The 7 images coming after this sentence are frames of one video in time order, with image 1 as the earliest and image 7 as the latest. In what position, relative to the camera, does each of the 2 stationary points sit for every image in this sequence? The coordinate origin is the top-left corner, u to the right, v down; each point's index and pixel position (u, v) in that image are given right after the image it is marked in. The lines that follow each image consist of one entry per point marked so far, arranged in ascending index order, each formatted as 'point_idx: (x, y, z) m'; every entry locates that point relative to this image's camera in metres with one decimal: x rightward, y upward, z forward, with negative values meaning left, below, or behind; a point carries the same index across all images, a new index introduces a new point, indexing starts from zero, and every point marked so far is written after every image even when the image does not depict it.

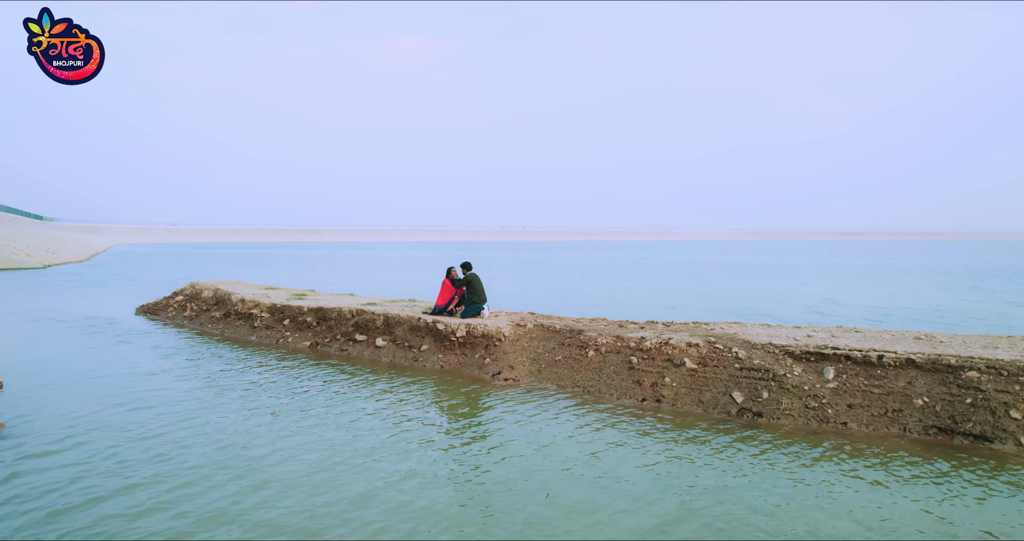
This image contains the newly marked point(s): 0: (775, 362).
0: (+4.6, -1.6, +9.9) m
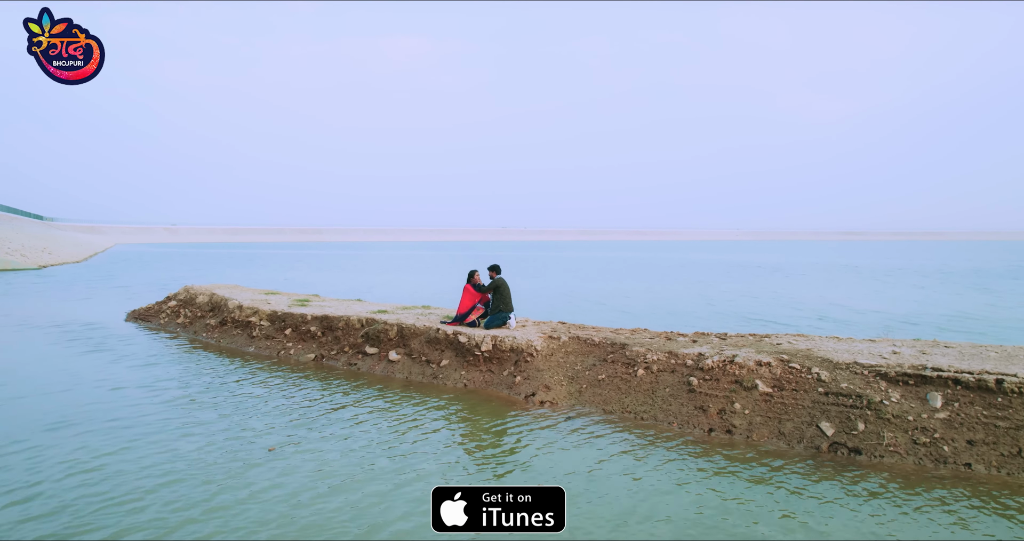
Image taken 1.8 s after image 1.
0: (+5.2, -1.7, +8.4) m
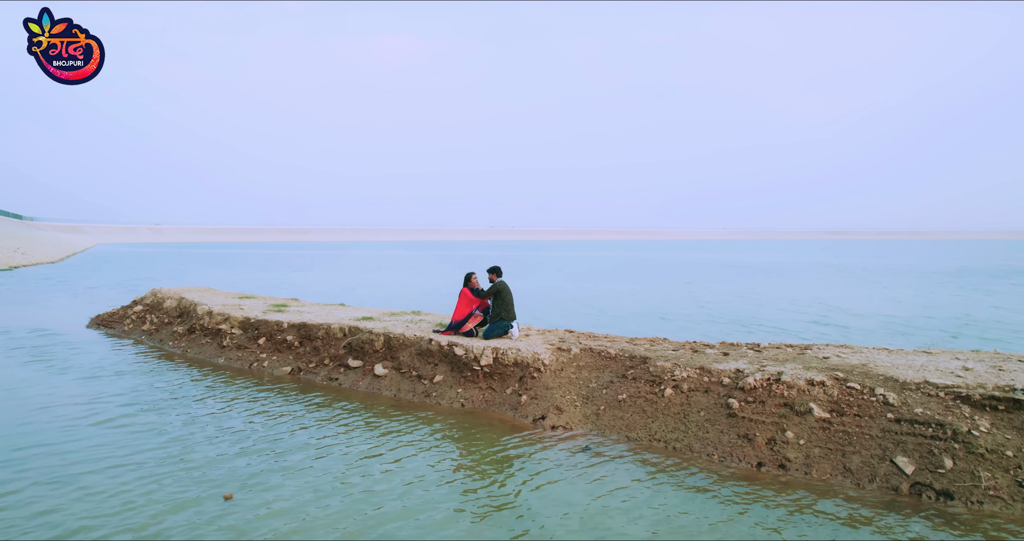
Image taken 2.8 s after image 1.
0: (+5.4, -1.7, +7.0) m
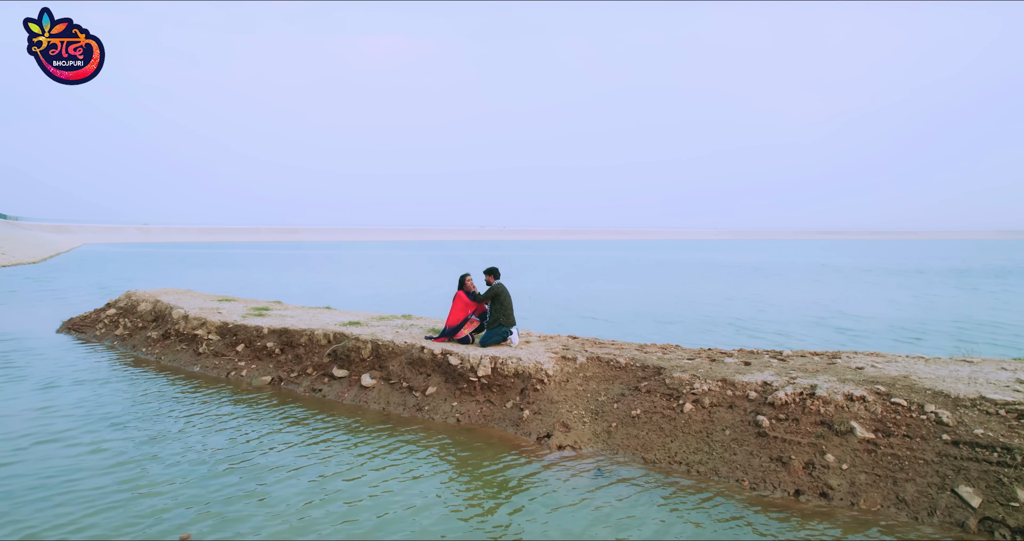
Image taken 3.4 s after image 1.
0: (+5.4, -1.8, +6.1) m
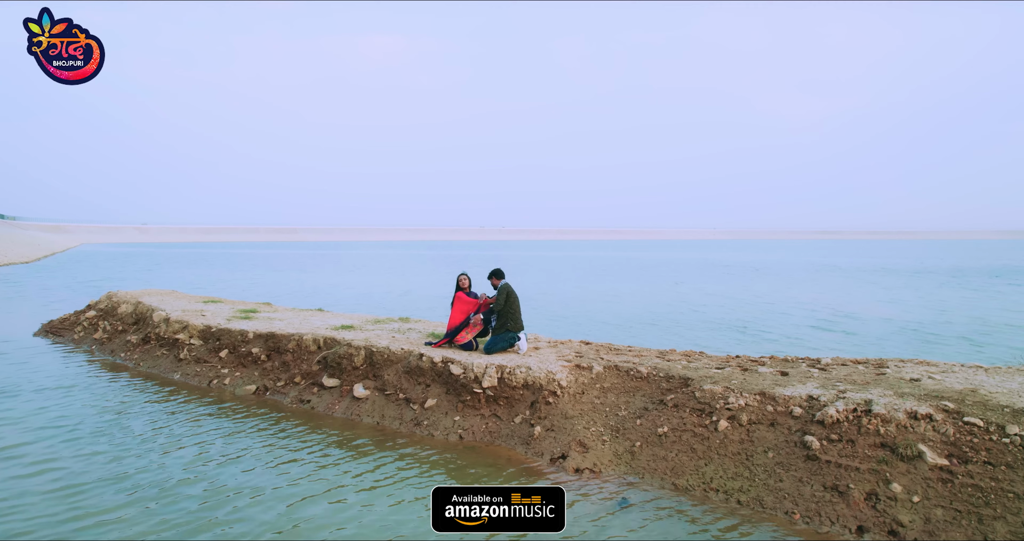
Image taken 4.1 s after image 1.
0: (+5.5, -1.8, +5.2) m
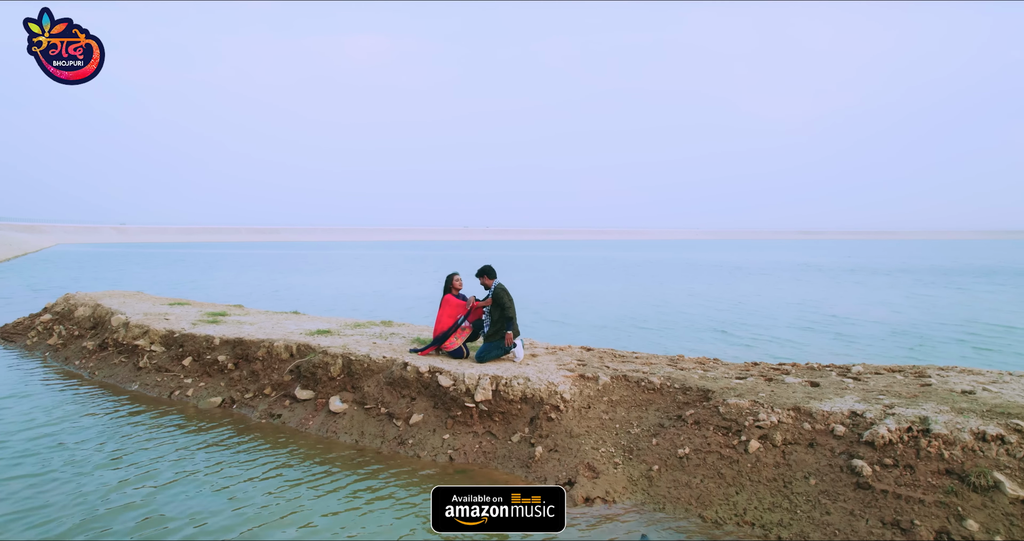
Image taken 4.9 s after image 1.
0: (+5.6, -1.7, +4.4) m
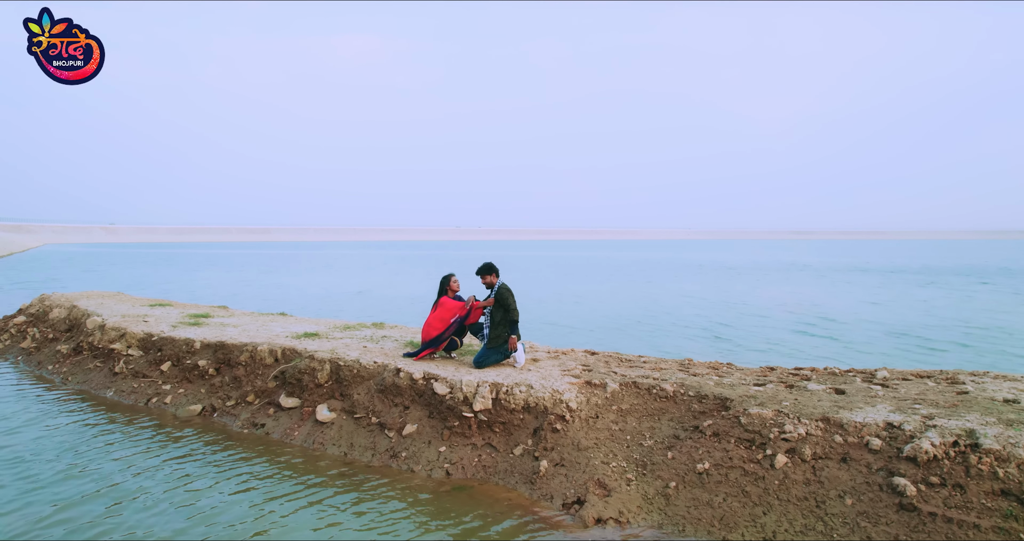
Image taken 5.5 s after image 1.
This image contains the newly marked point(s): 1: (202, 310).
0: (+5.6, -1.7, +3.9) m
1: (-7.0, -0.9, +12.8) m
